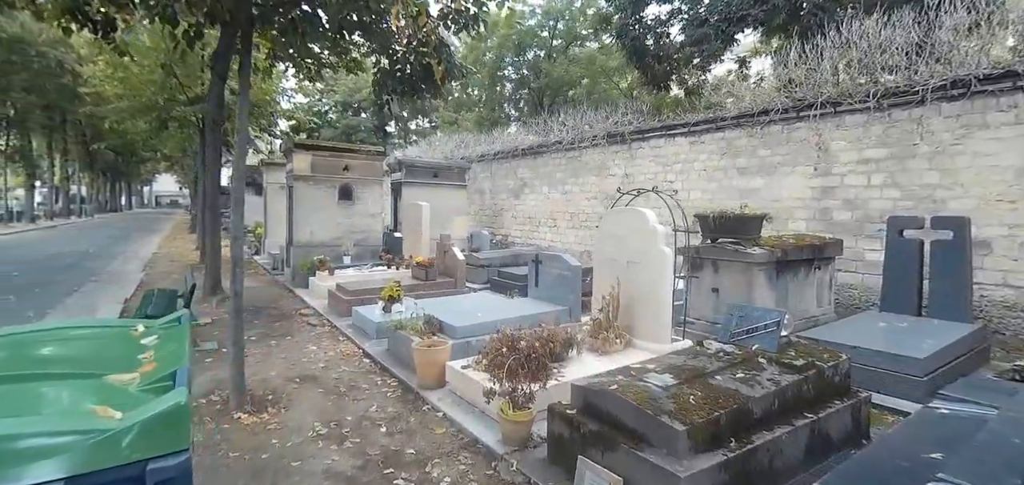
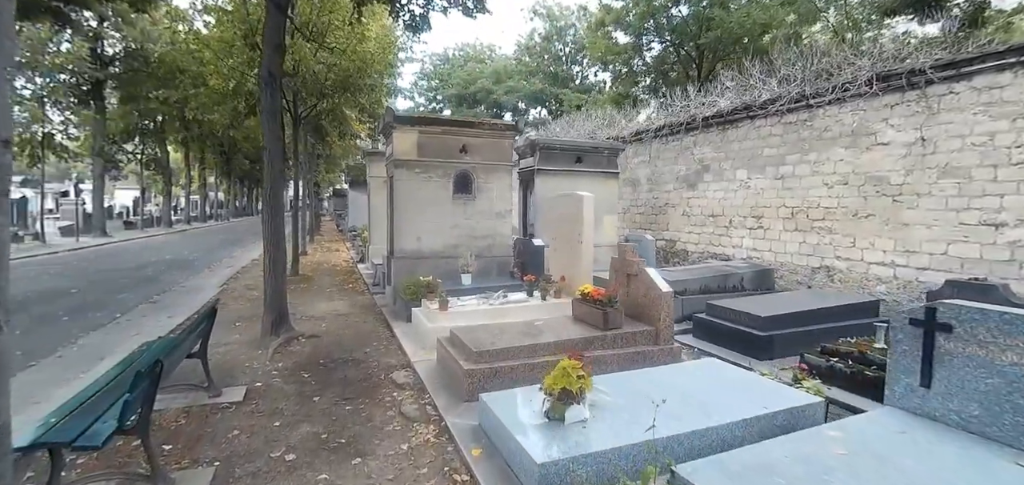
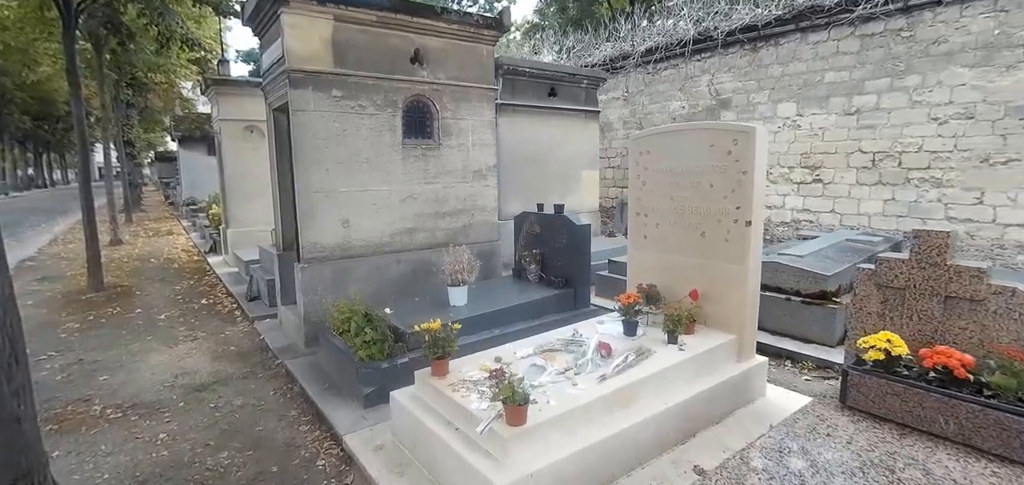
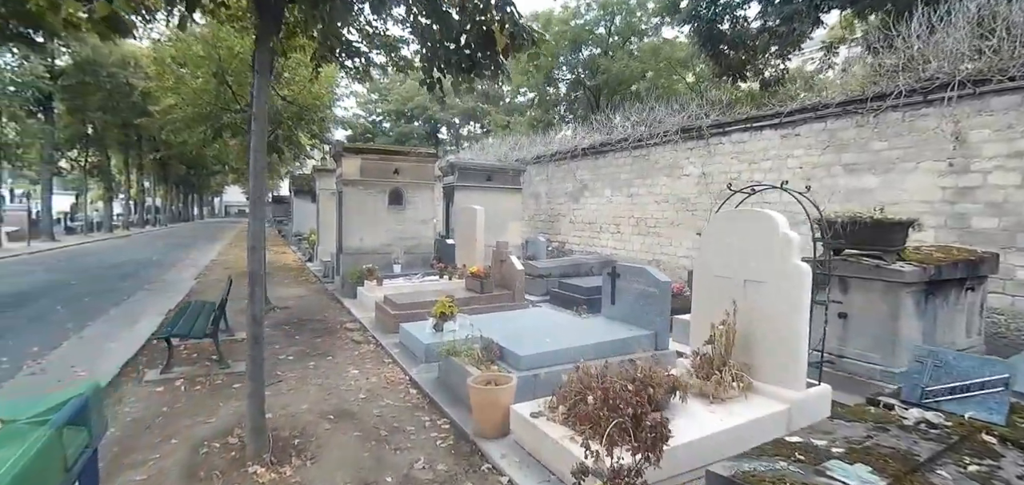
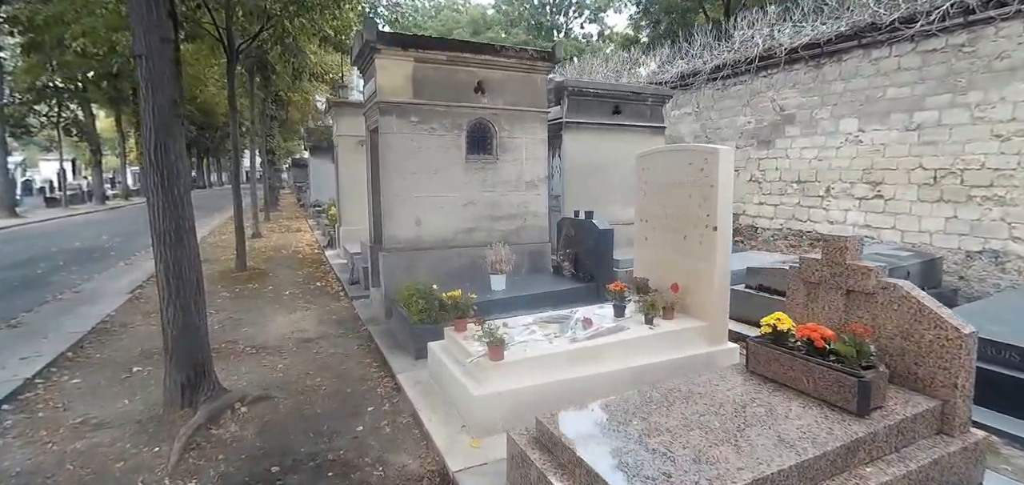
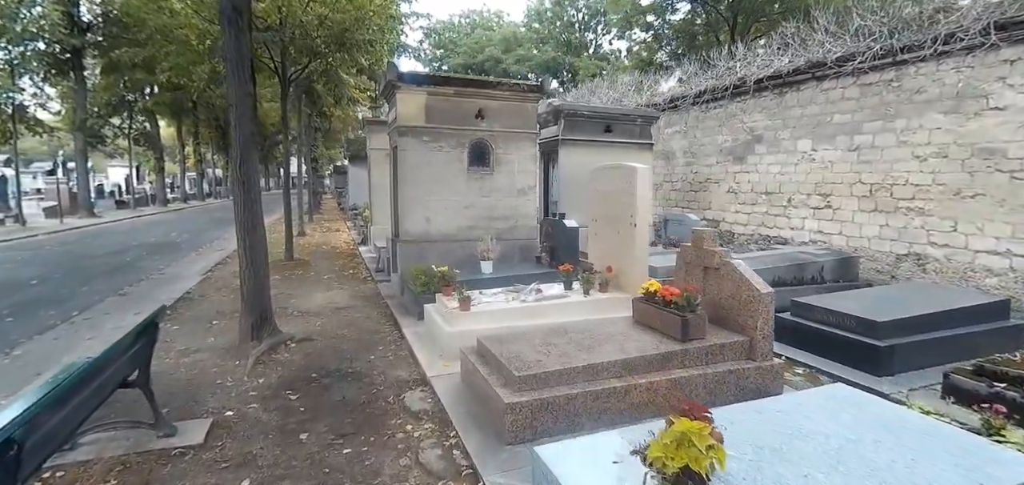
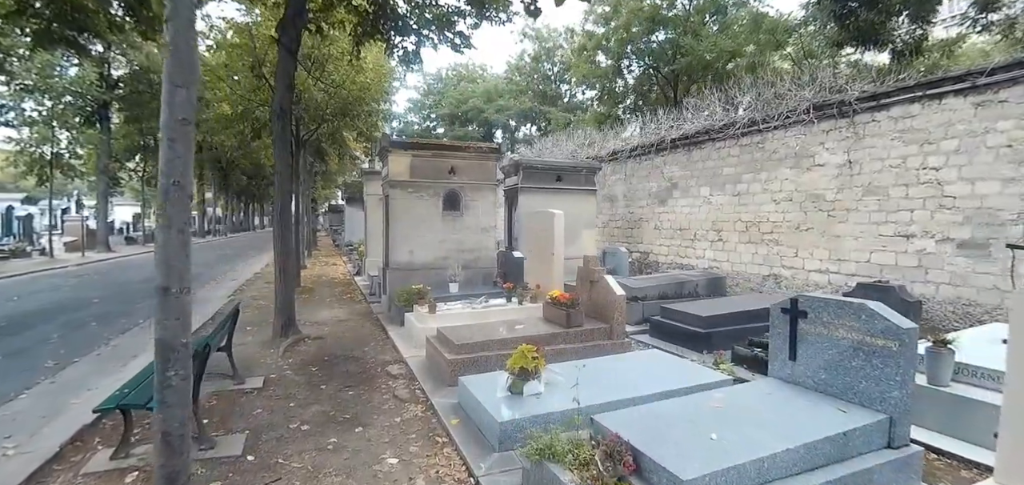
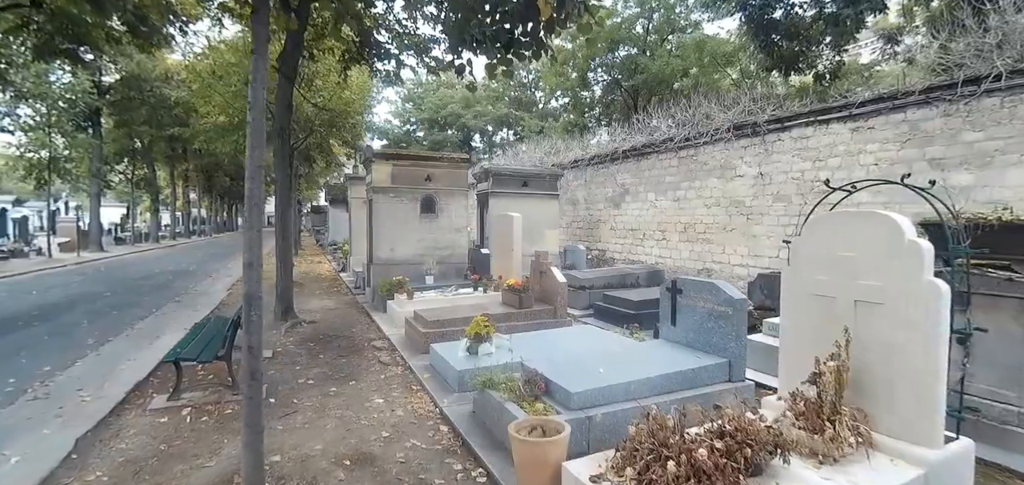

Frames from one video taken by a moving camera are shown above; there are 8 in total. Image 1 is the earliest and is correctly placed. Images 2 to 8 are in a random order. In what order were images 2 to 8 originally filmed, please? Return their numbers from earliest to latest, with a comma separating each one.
4, 8, 7, 2, 6, 5, 3
